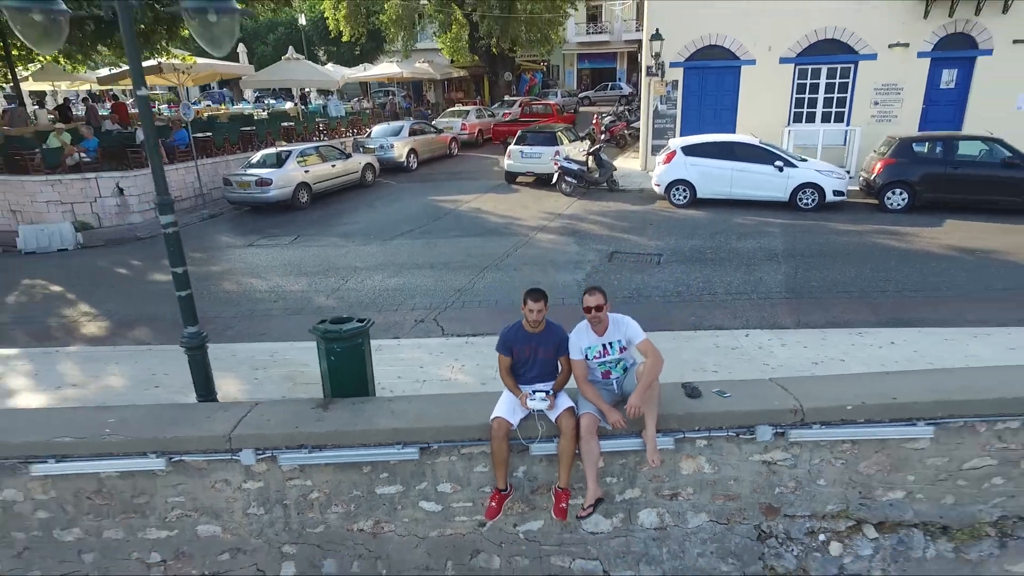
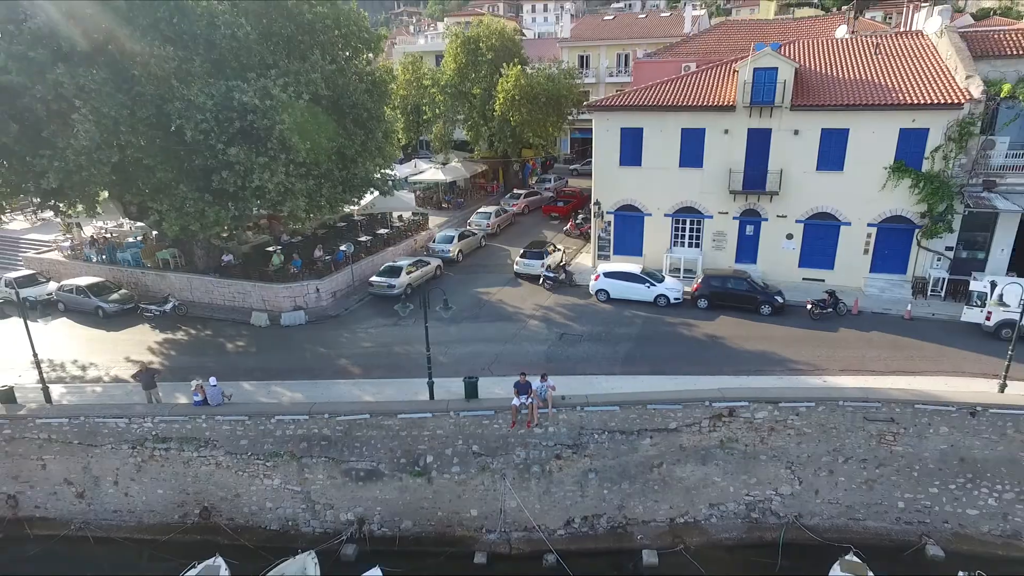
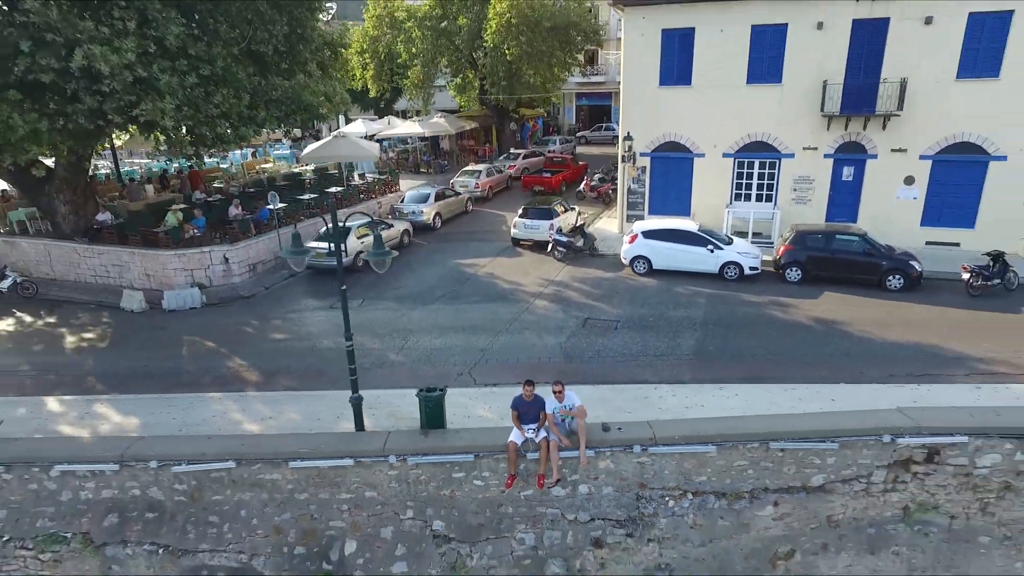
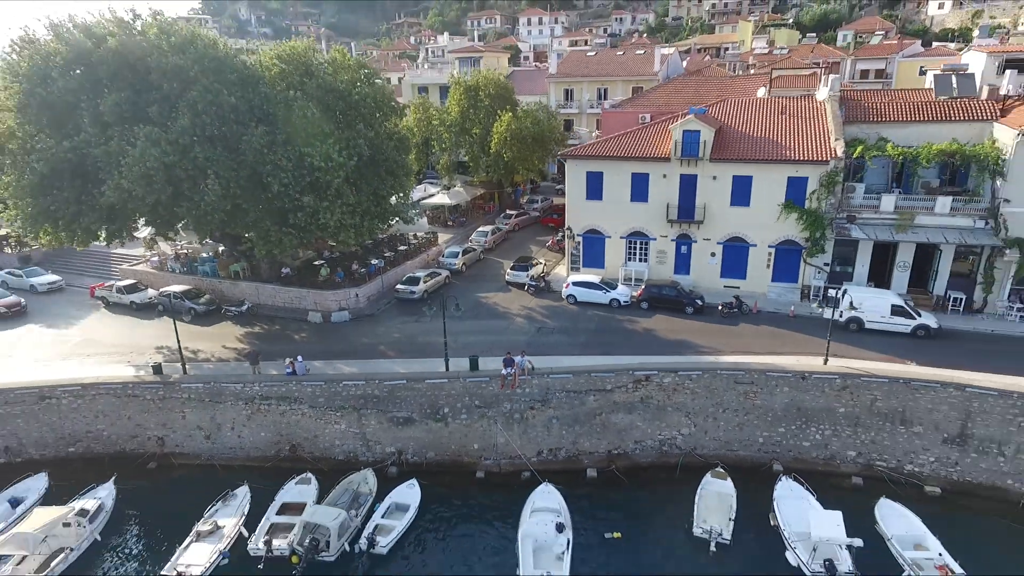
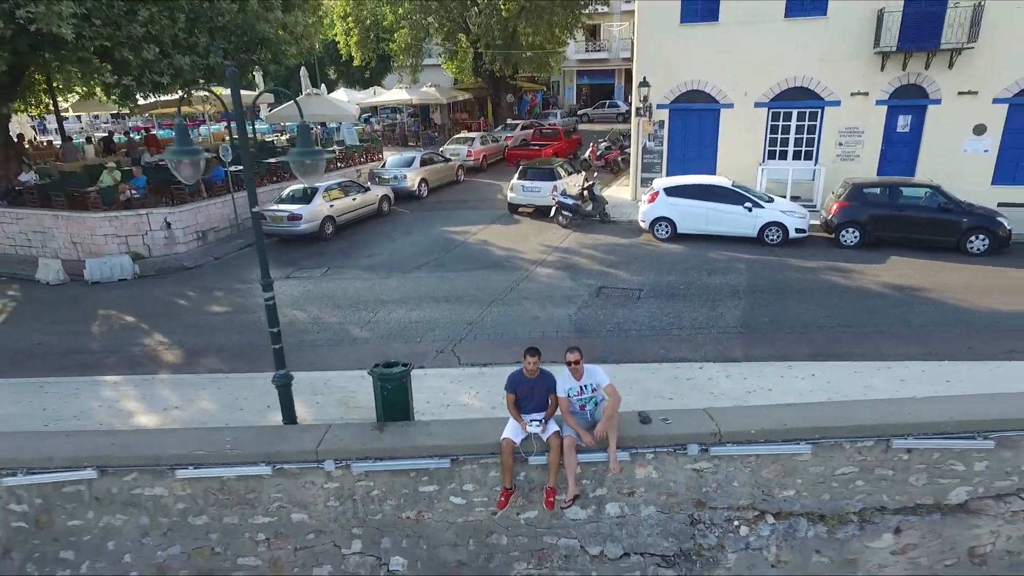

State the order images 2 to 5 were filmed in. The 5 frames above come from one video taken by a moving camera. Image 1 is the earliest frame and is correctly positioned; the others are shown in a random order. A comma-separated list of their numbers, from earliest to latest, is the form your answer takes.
5, 3, 2, 4
